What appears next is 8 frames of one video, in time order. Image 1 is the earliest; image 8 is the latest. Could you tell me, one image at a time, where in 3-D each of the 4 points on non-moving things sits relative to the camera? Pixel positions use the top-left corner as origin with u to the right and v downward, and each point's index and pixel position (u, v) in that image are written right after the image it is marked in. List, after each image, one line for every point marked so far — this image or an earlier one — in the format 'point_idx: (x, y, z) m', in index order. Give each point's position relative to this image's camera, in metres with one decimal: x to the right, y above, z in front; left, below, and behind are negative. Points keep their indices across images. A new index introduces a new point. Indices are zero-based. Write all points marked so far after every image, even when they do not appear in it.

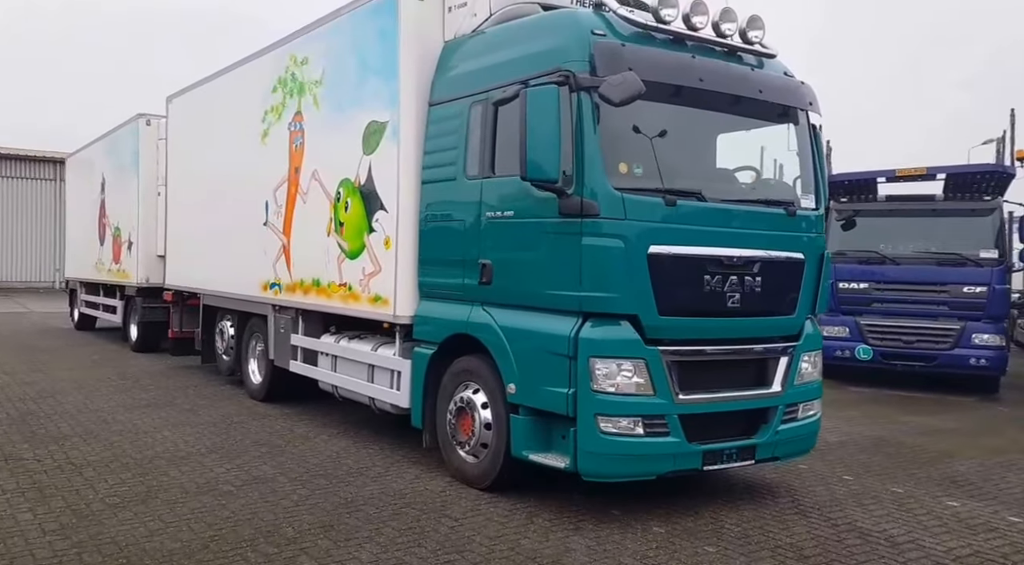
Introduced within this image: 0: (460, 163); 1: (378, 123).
0: (-0.4, +0.9, +5.7) m
1: (-1.1, +1.3, +6.4) m
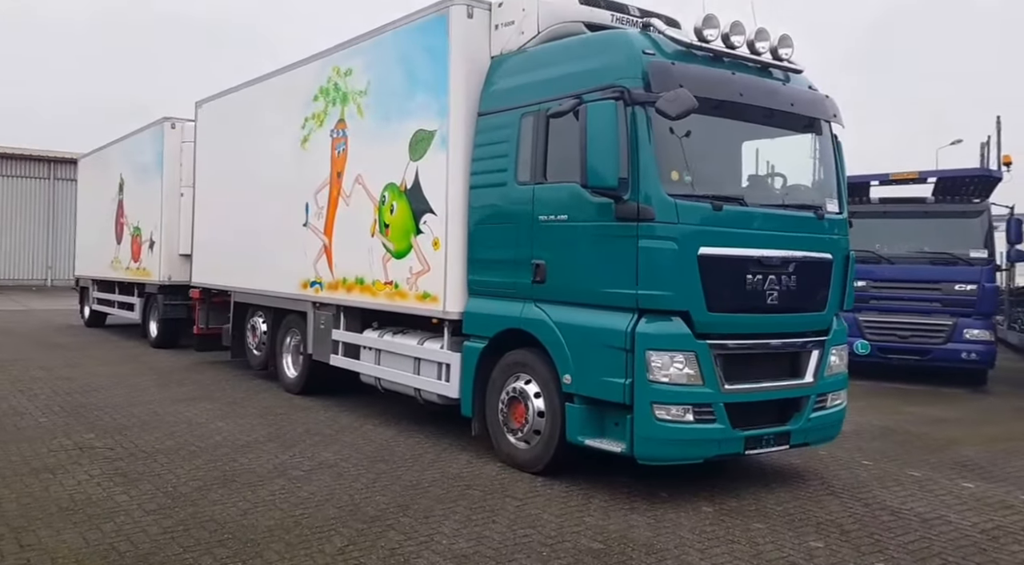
0: (0.0, +0.9, +6.2) m
1: (-0.8, +1.3, +6.8) m
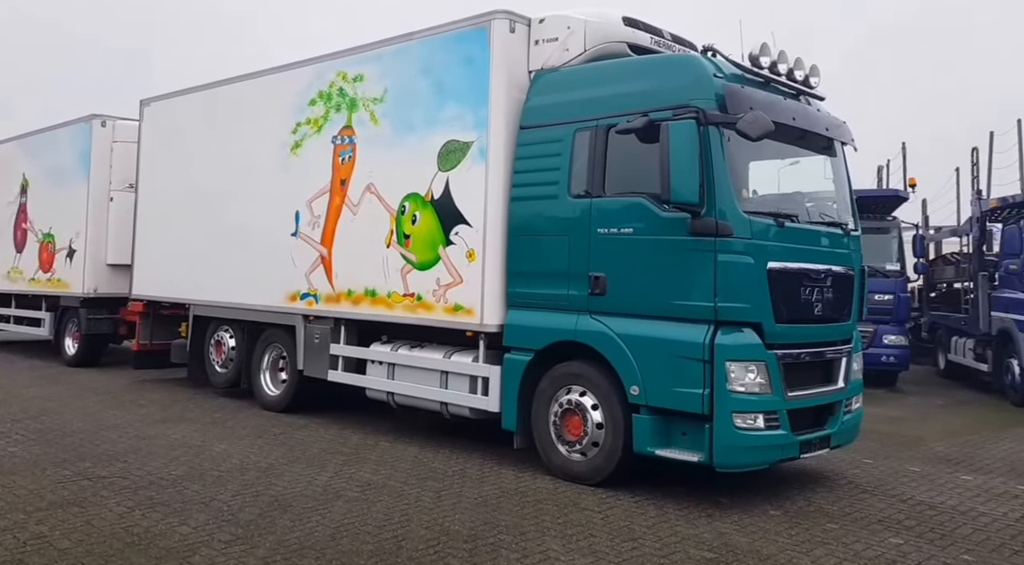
0: (+0.4, +0.8, +6.2) m
1: (-0.4, +1.2, +6.7) m
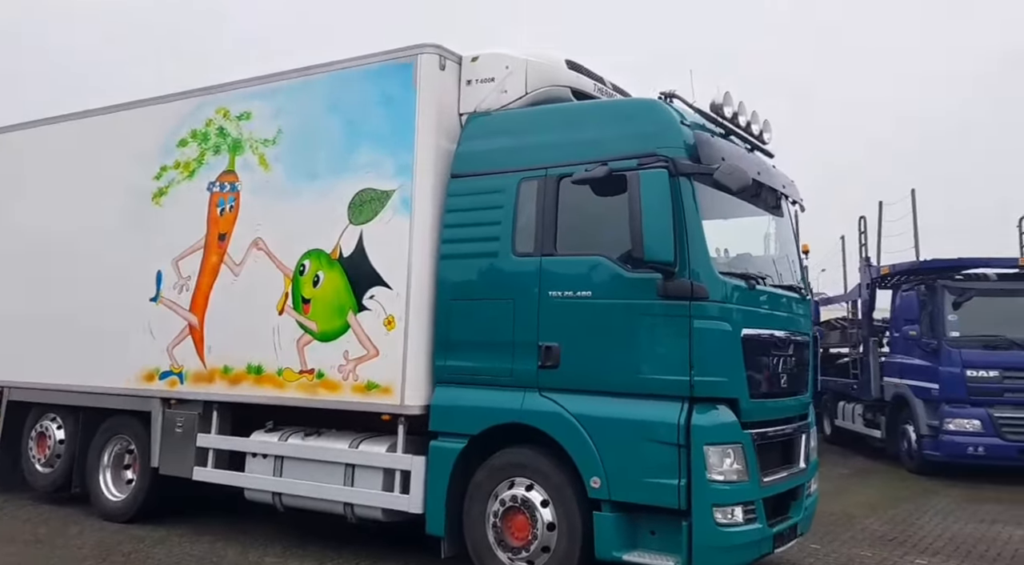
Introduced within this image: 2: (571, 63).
0: (0.0, +0.3, +5.4) m
1: (-1.0, +0.7, +5.7) m
2: (+0.4, +1.7, +6.0) m
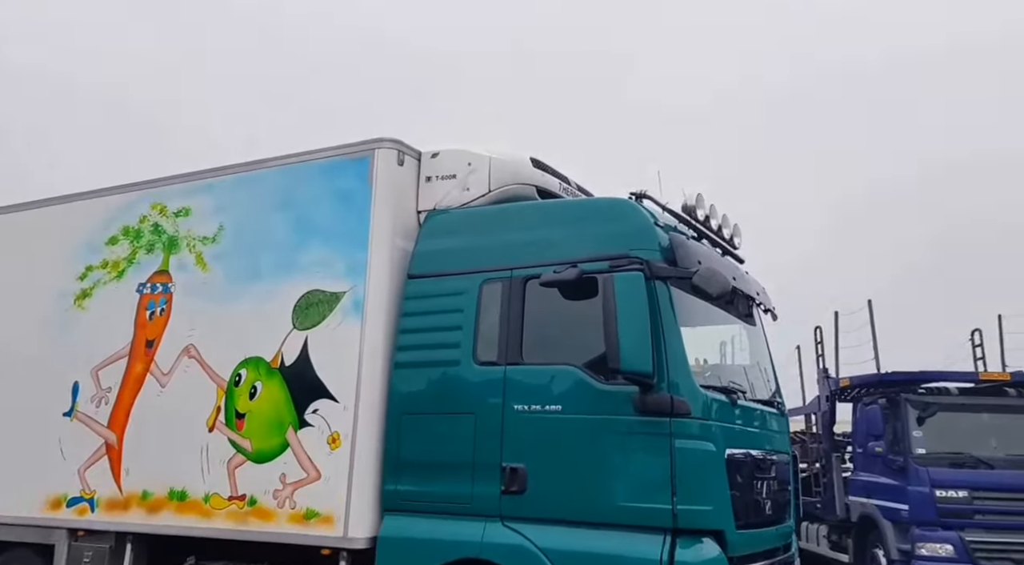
0: (-0.3, -0.4, +4.9) m
1: (-1.2, -0.1, +5.2) m
2: (+0.2, +0.9, +5.8) m
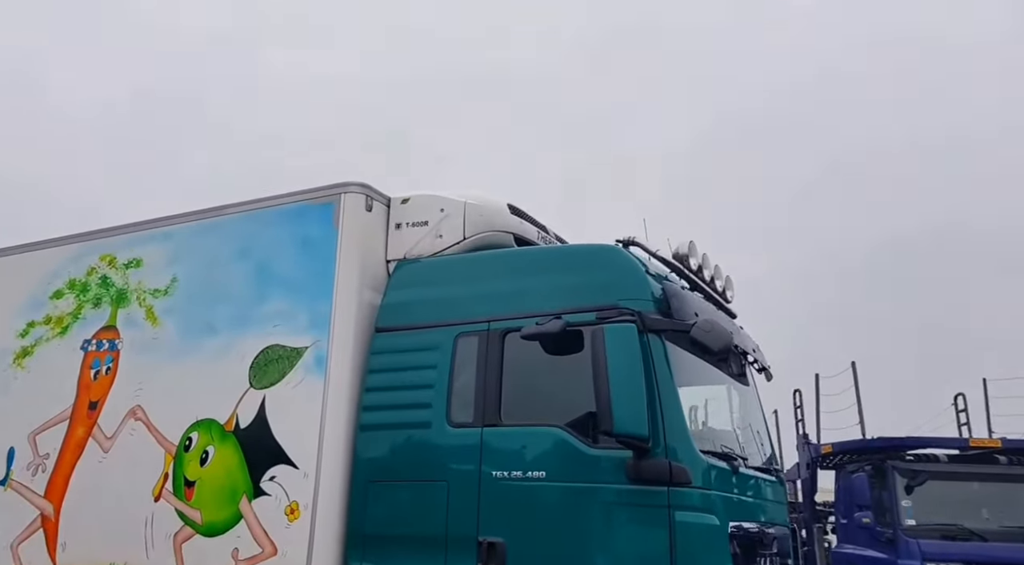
0: (-0.4, -0.7, +4.5) m
1: (-1.4, -0.4, +4.8) m
2: (0.0, +0.5, +5.5) m
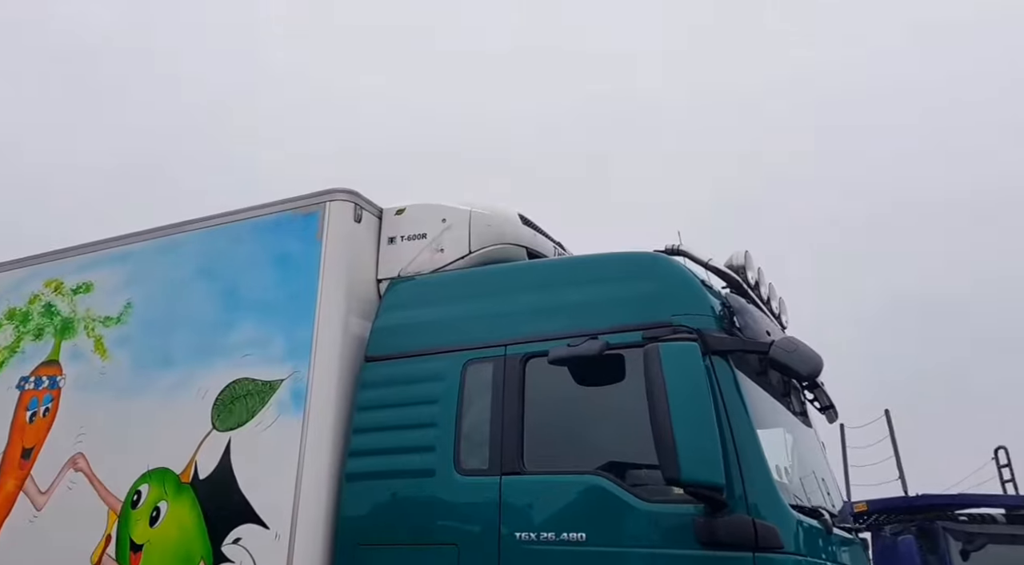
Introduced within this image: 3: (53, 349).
0: (-0.3, -0.8, +3.6) m
1: (-1.3, -0.5, +4.0) m
2: (+0.1, +0.4, +4.7) m
3: (-2.7, -0.4, +4.8) m
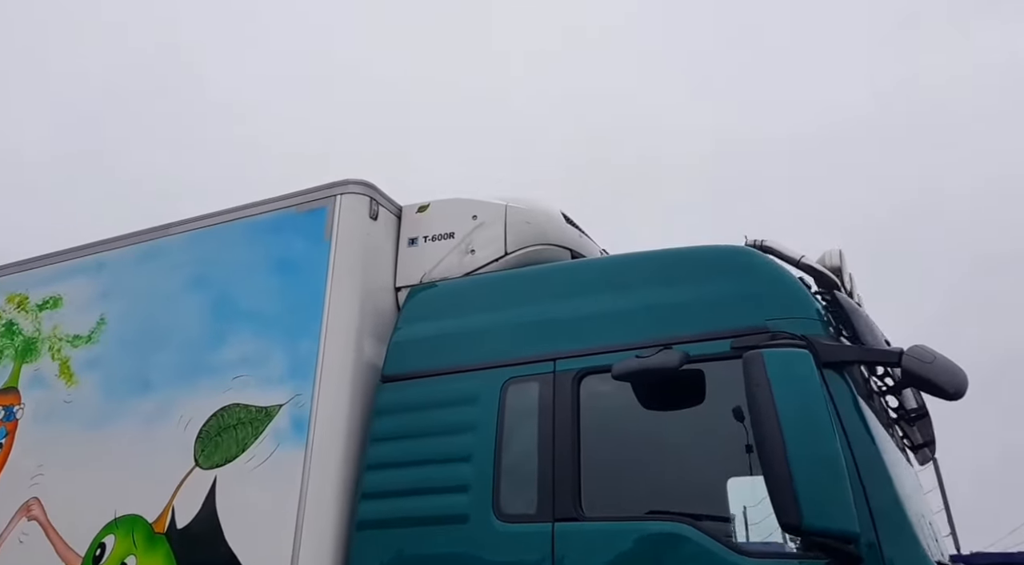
0: (-0.1, -0.8, +2.9) m
1: (-1.1, -0.5, +3.3) m
2: (+0.3, +0.3, +4.1) m
3: (-2.5, -0.5, +4.1) m
